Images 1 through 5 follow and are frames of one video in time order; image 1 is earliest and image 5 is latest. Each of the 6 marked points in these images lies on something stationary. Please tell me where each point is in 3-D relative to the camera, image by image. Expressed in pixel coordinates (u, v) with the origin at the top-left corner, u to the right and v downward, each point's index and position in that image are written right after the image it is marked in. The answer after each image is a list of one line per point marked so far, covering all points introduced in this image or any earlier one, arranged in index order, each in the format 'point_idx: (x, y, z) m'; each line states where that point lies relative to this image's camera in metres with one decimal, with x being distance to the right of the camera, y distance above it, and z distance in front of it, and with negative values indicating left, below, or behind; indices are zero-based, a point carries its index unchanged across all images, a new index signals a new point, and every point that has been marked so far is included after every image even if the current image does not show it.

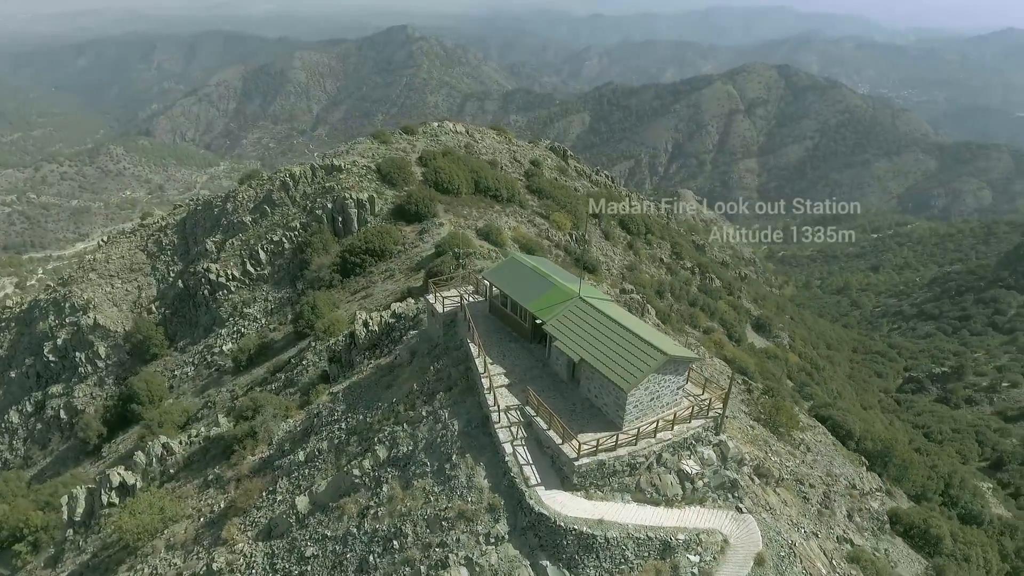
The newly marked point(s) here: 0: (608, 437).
0: (+1.9, -2.8, +11.8) m
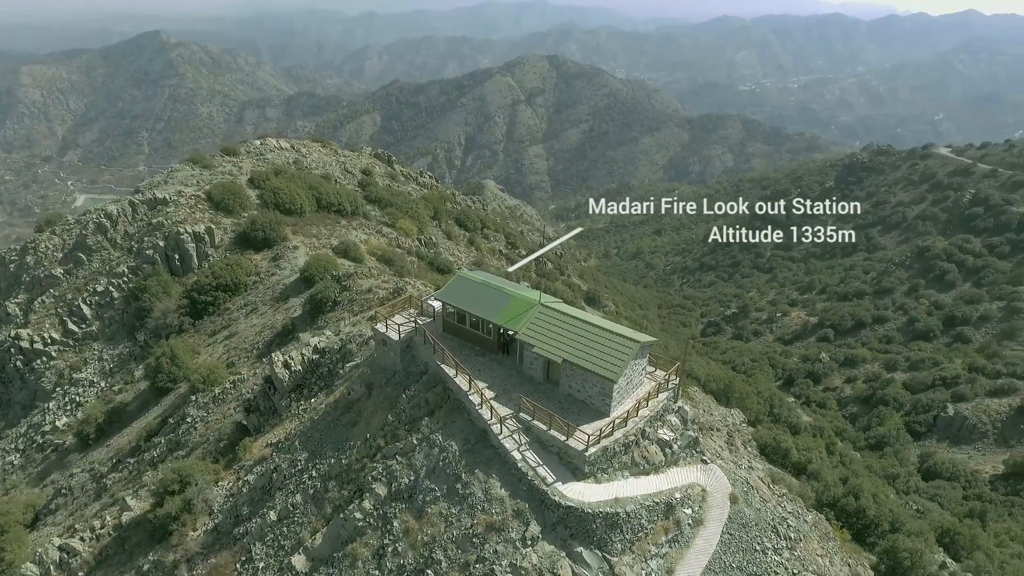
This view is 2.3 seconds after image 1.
0: (+1.9, -2.8, +13.2) m
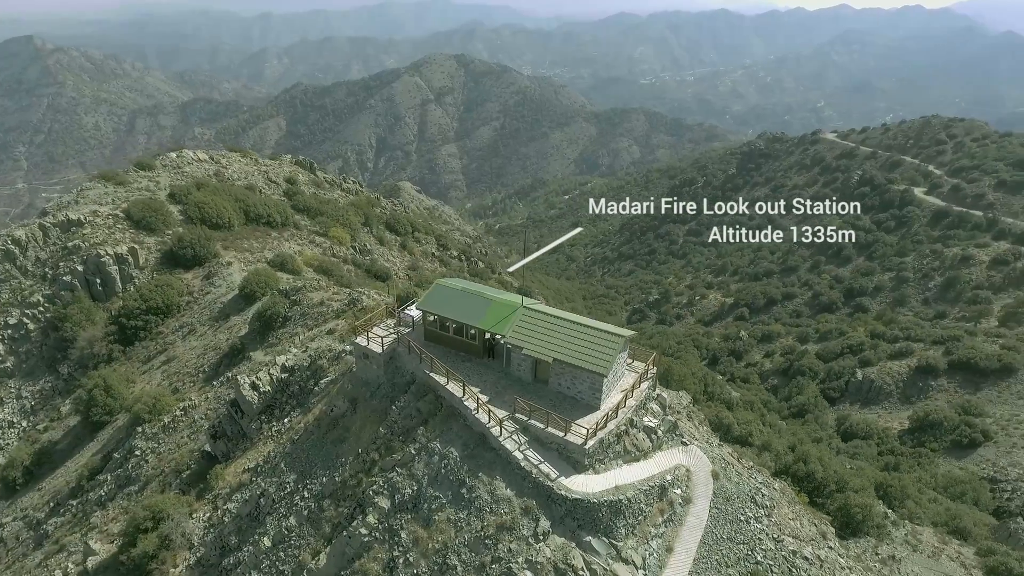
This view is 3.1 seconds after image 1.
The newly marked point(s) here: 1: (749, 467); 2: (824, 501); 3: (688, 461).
0: (+1.8, -2.8, +13.8) m
1: (+6.4, -4.8, +16.9) m
2: (+9.7, -6.6, +19.6) m
3: (+4.1, -4.0, +14.8) m
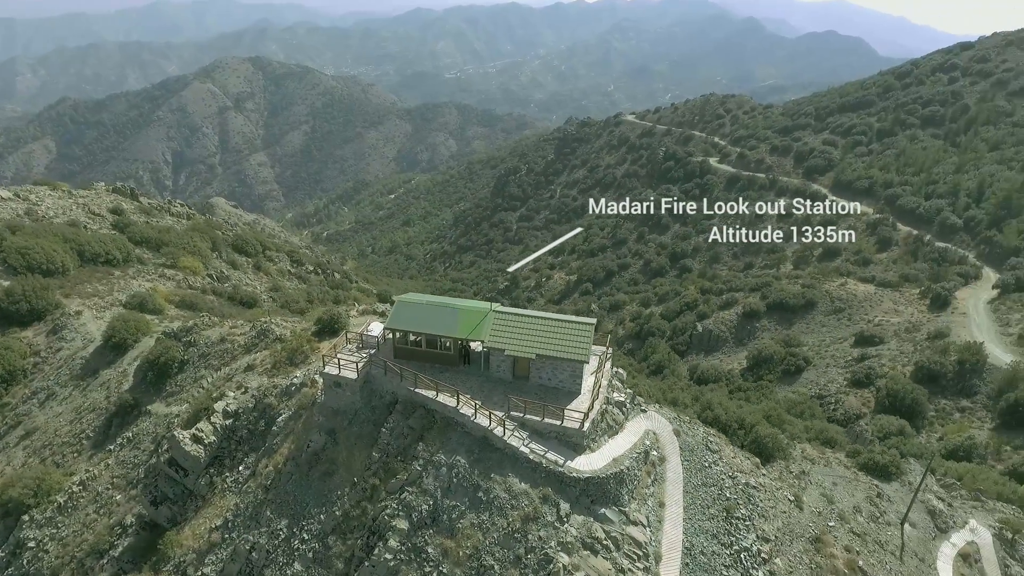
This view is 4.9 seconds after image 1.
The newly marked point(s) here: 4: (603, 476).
0: (+1.5, -2.6, +14.9) m
1: (+5.3, -4.1, +19.2) m
2: (+8.0, -5.4, +22.7) m
3: (+3.6, -3.6, +16.5) m
4: (+2.0, -4.1, +13.7) m
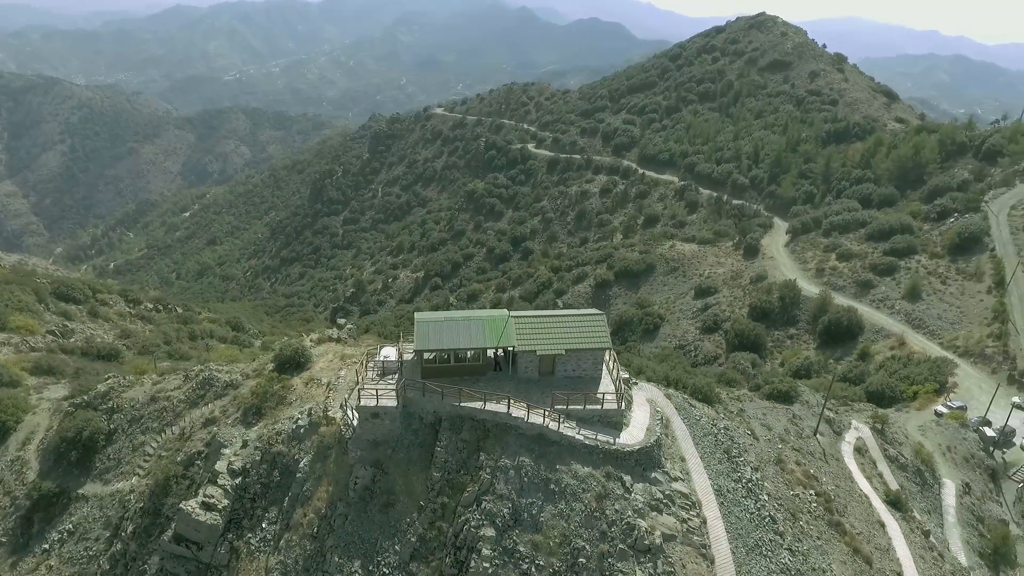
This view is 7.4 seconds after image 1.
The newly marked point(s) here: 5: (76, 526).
0: (+2.2, -2.5, +16.3) m
1: (+4.8, -3.4, +21.5) m
2: (+6.6, -4.3, +25.7) m
3: (+3.9, -3.1, +18.5) m
4: (+3.2, -3.8, +15.3) m
5: (-12.5, -6.8, +18.2) m
